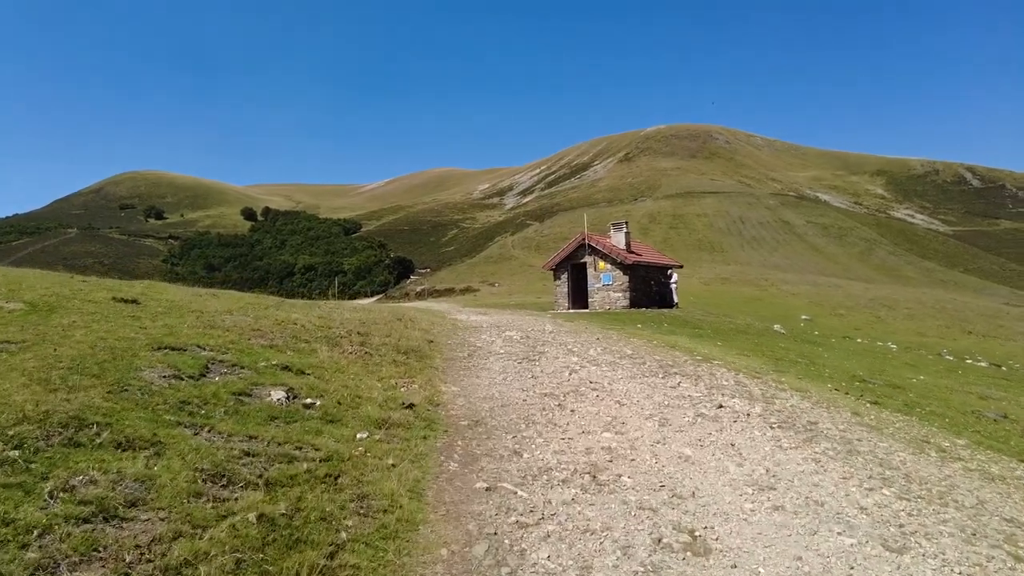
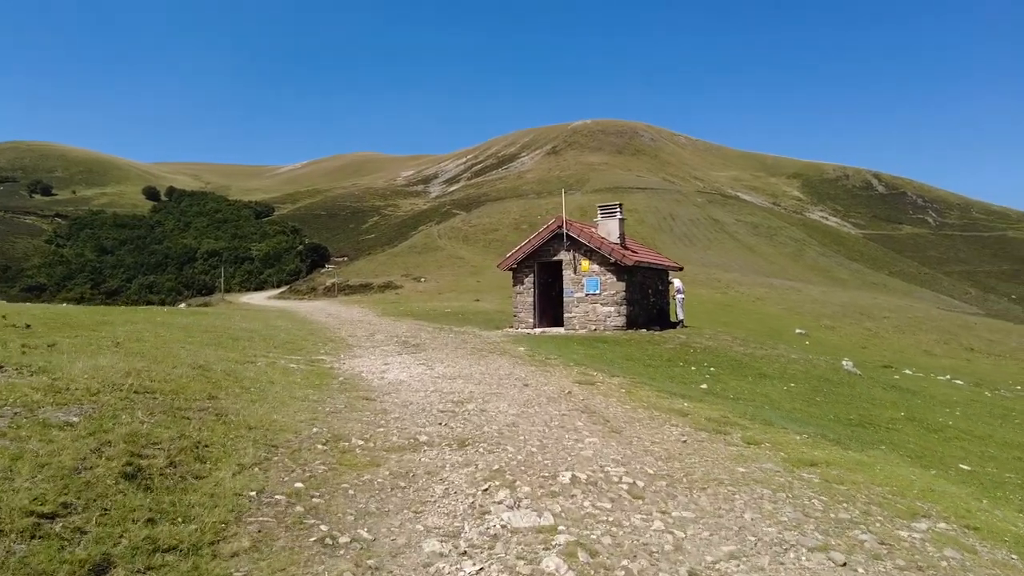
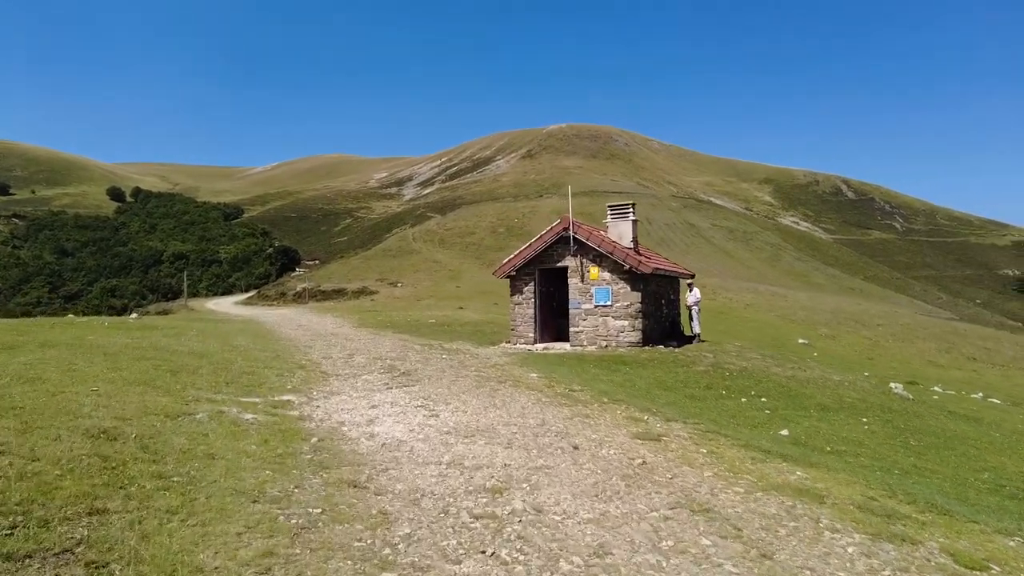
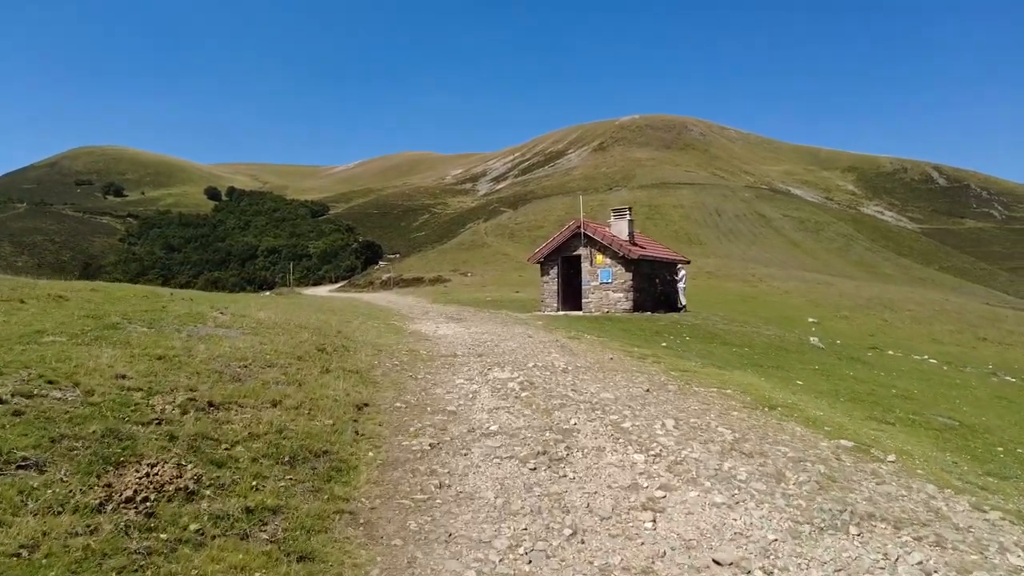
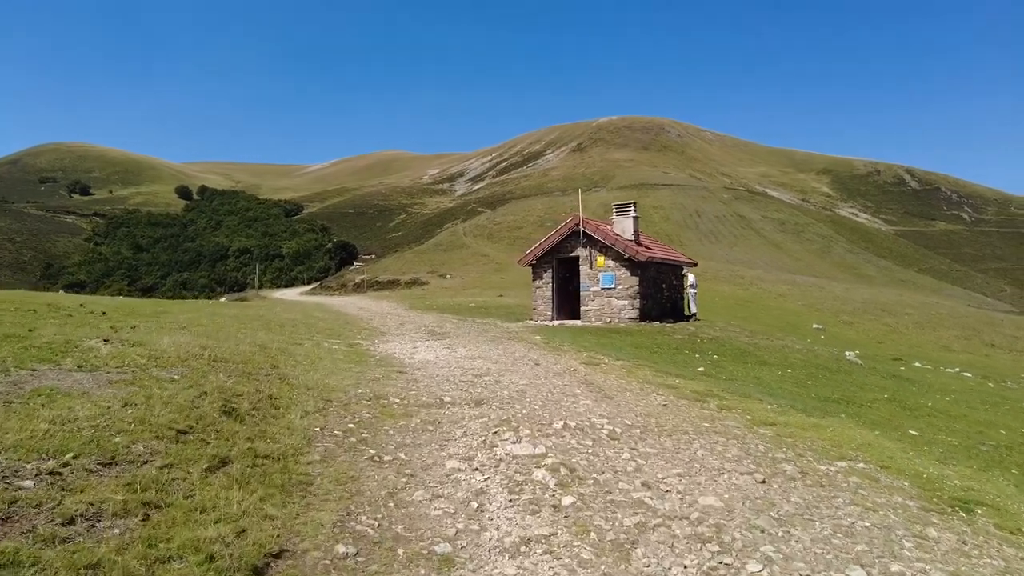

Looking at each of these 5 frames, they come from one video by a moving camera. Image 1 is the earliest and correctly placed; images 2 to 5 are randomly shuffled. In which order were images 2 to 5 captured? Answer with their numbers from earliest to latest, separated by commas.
4, 5, 2, 3
